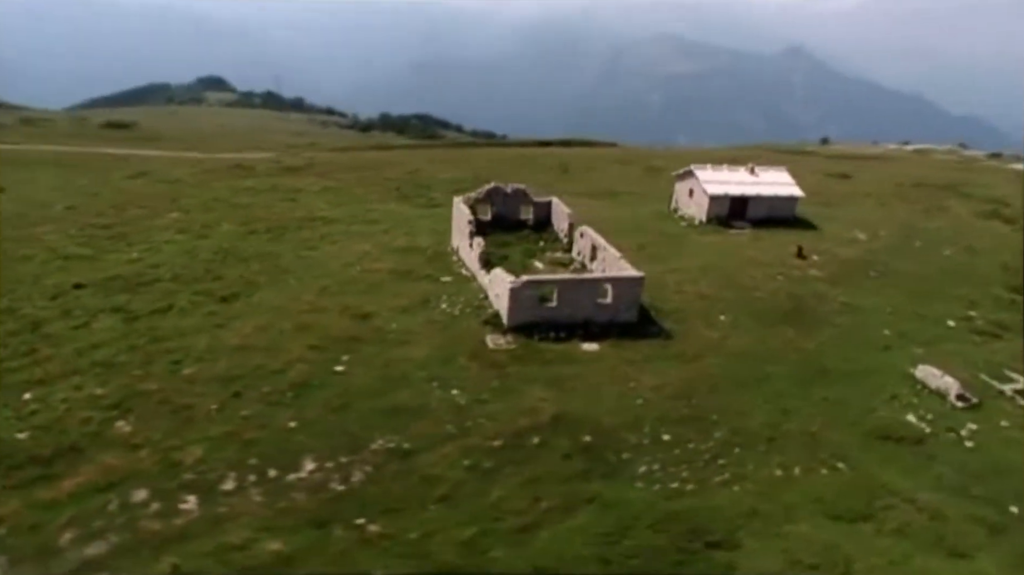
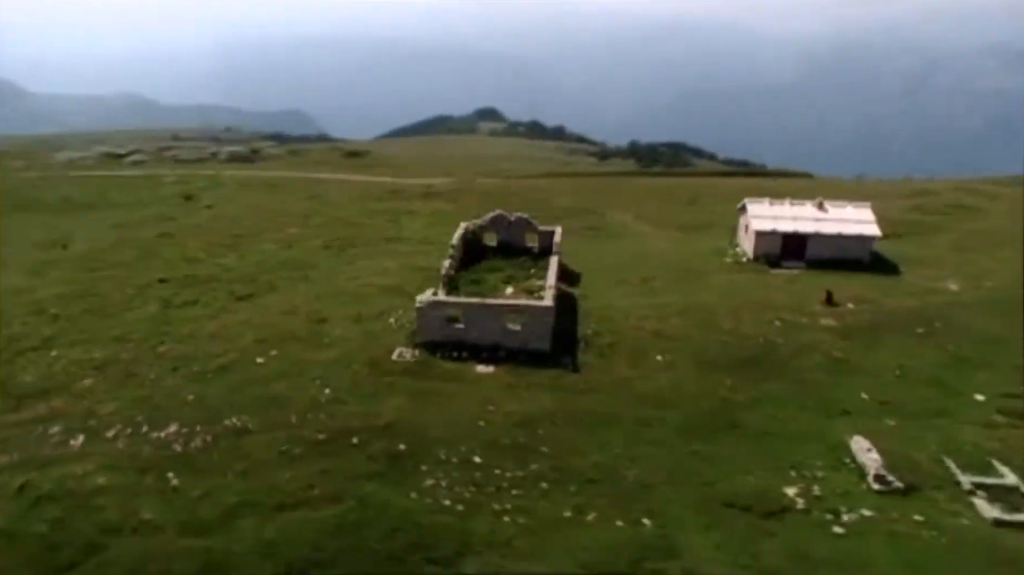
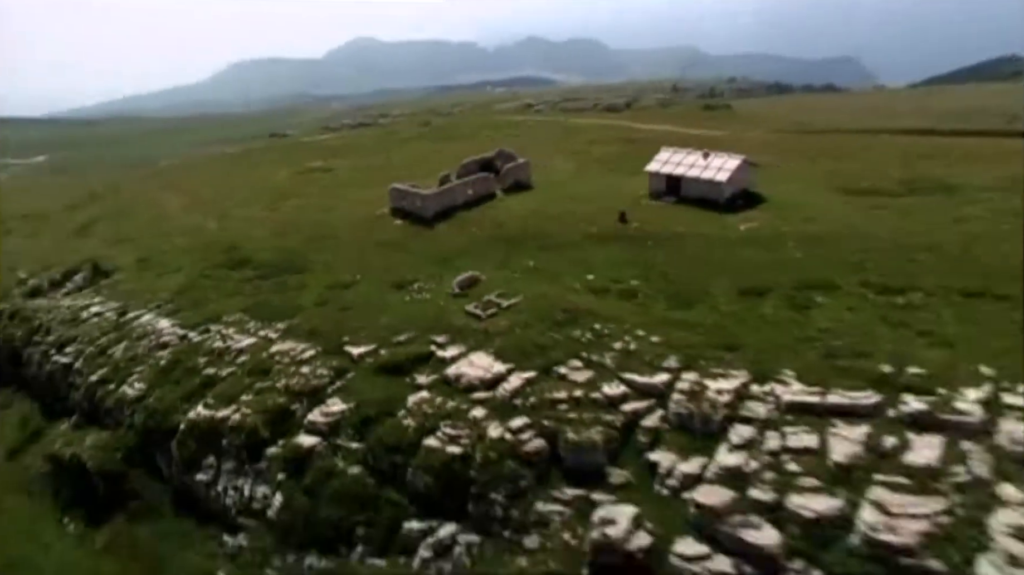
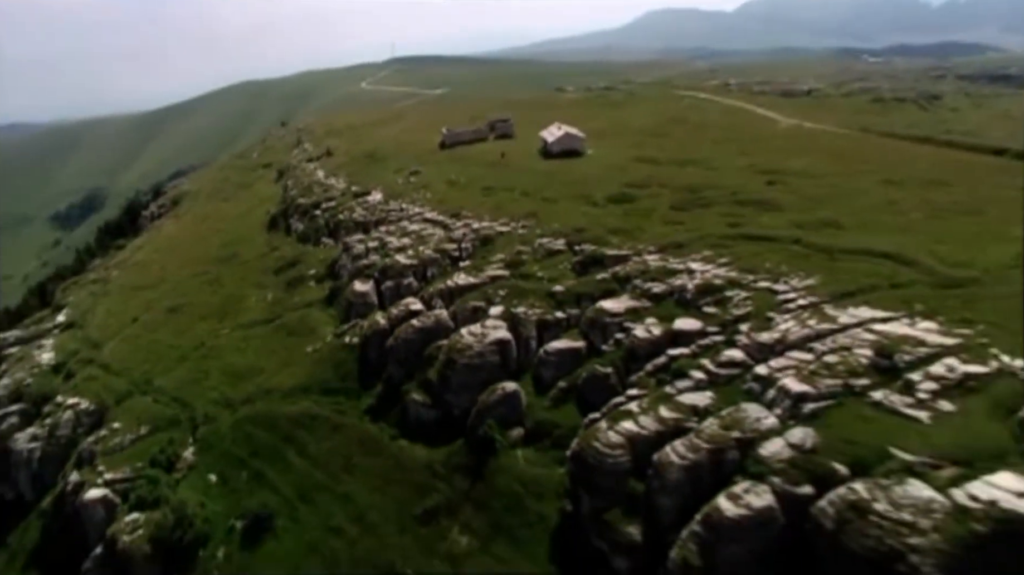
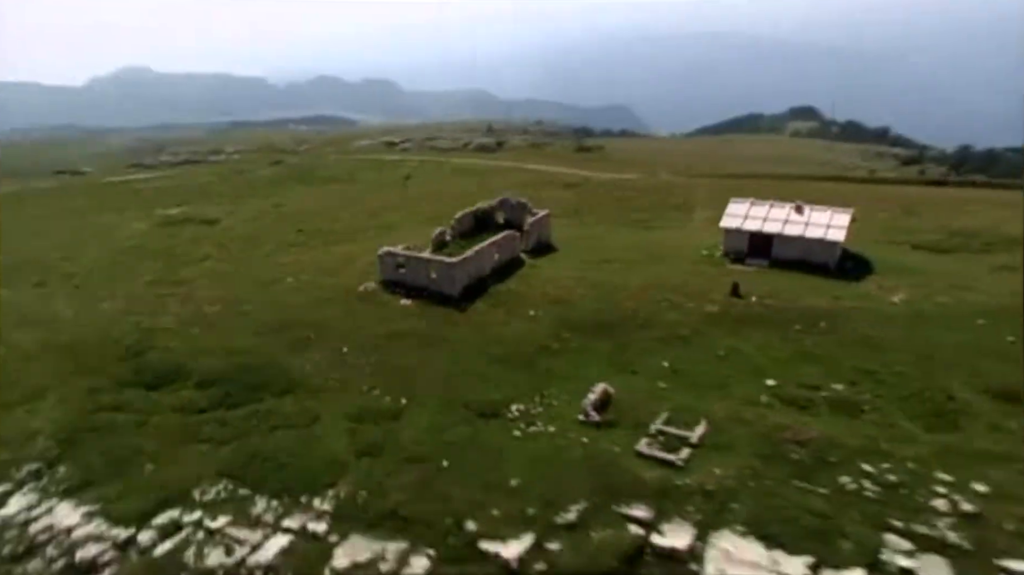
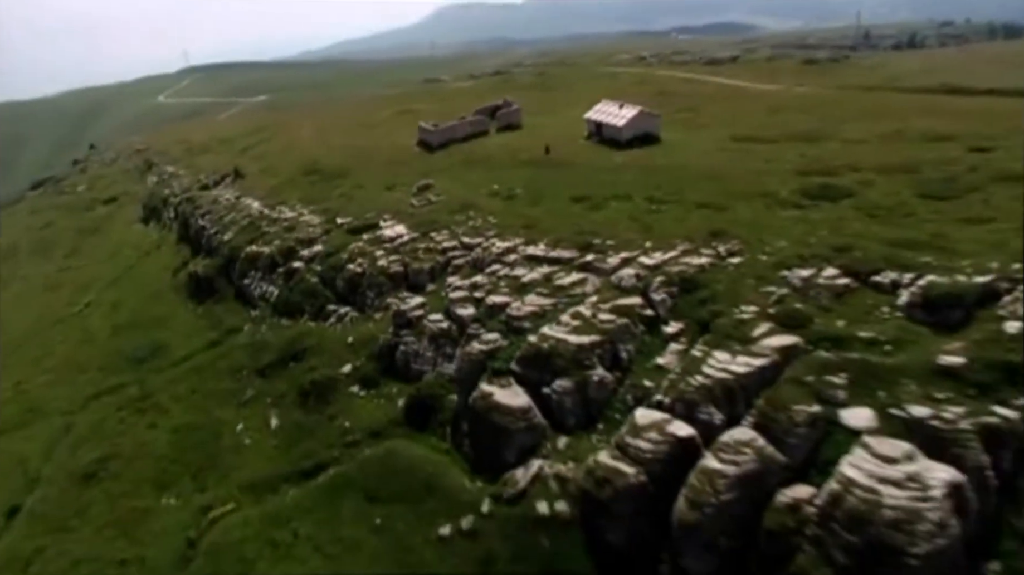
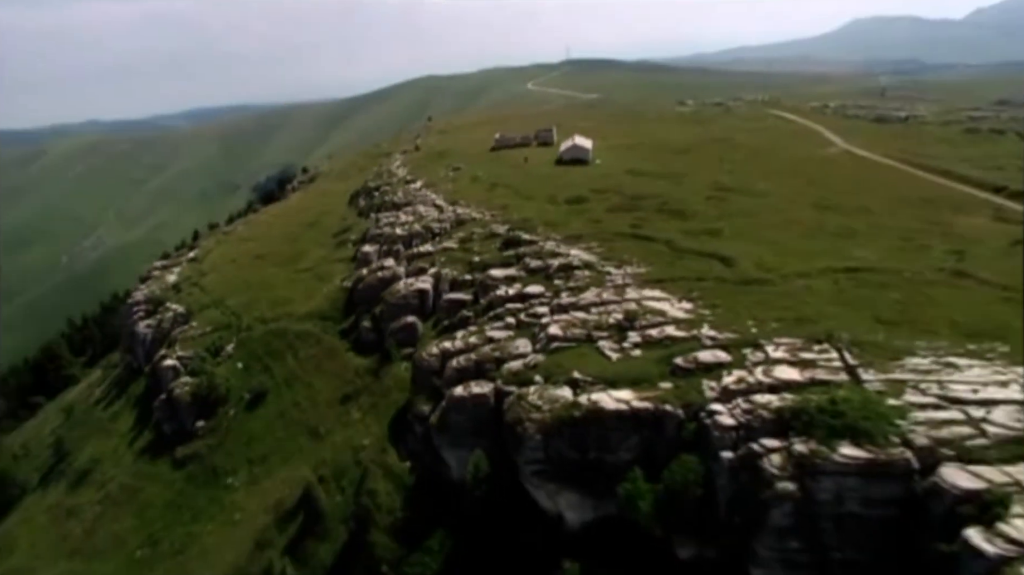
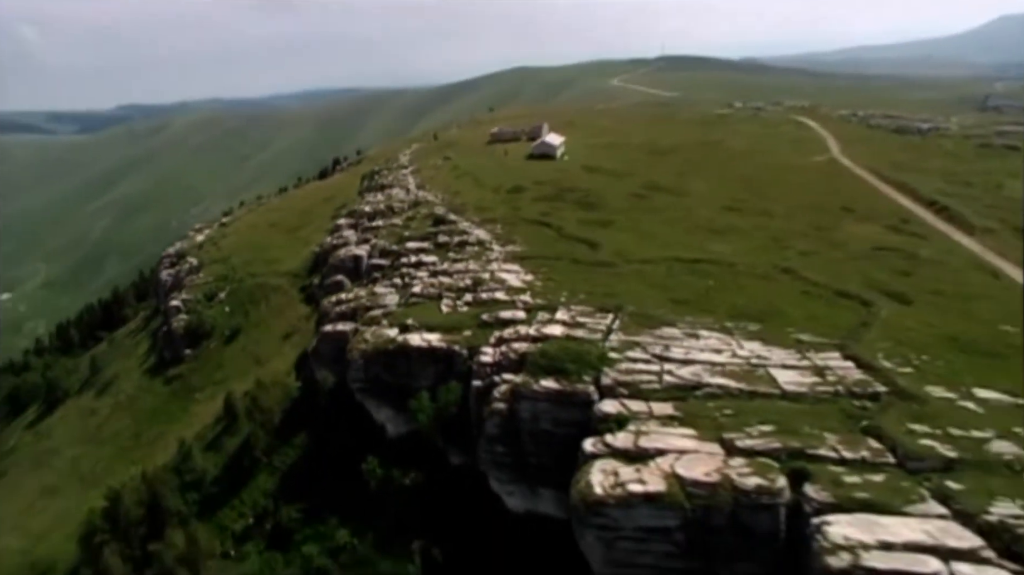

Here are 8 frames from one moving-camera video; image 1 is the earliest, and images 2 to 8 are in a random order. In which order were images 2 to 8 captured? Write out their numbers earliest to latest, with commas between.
2, 5, 3, 6, 4, 7, 8
